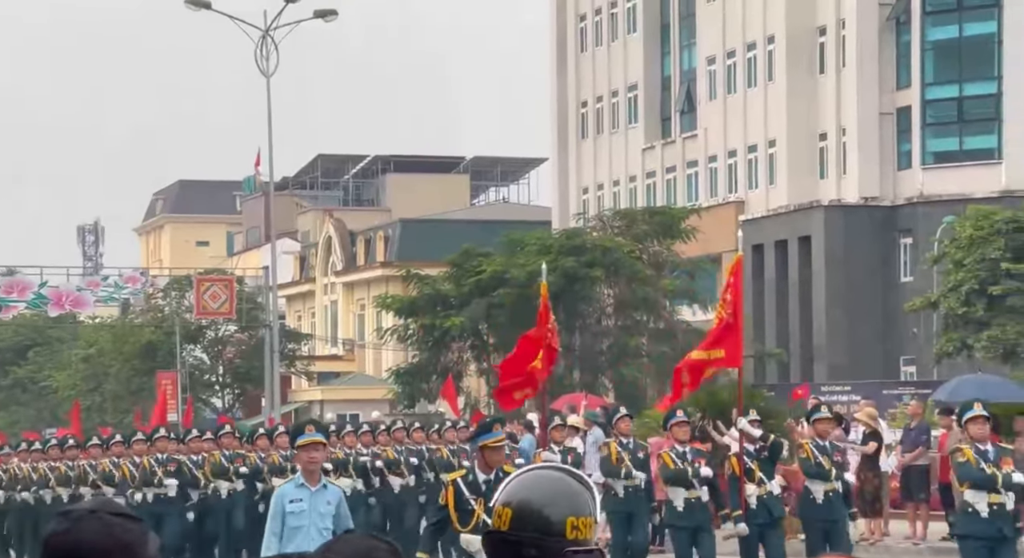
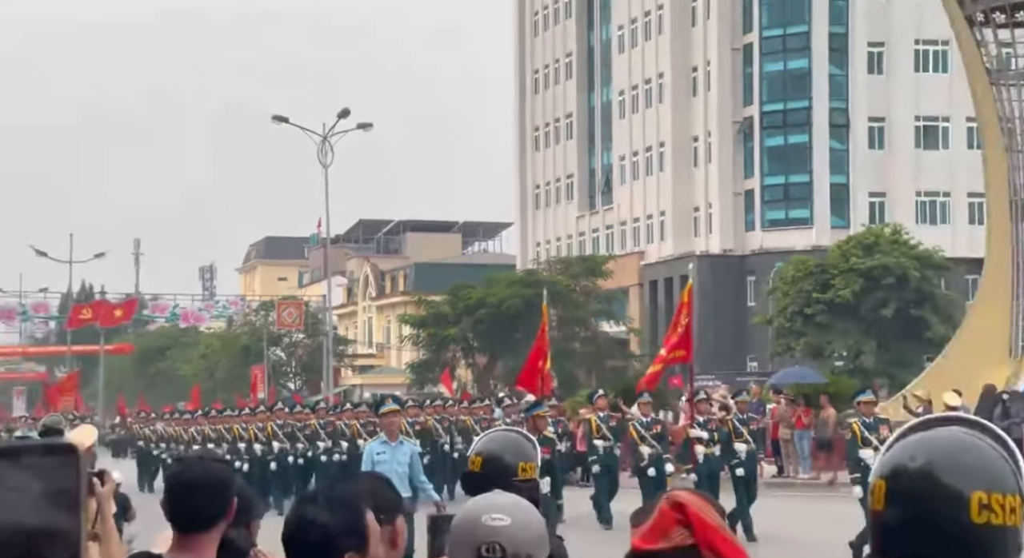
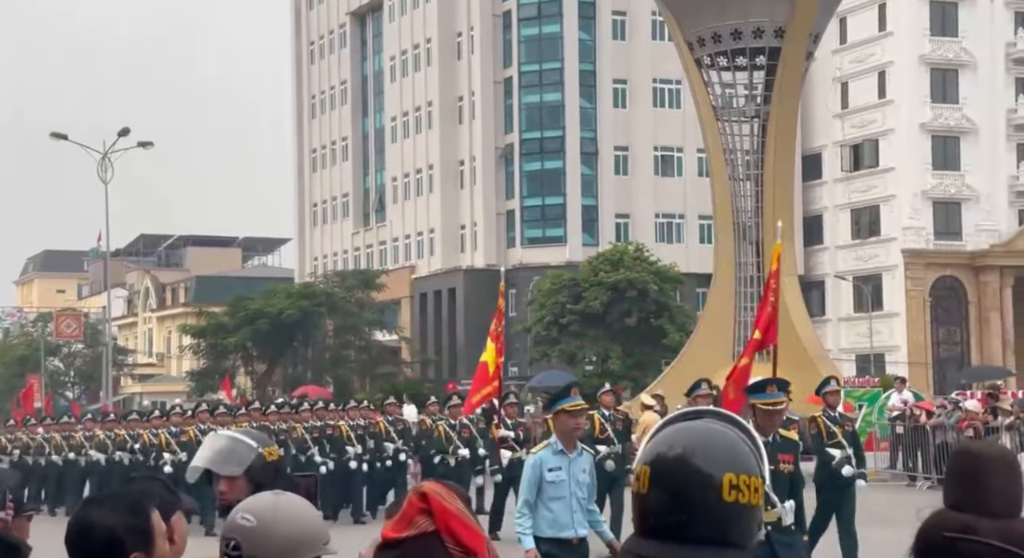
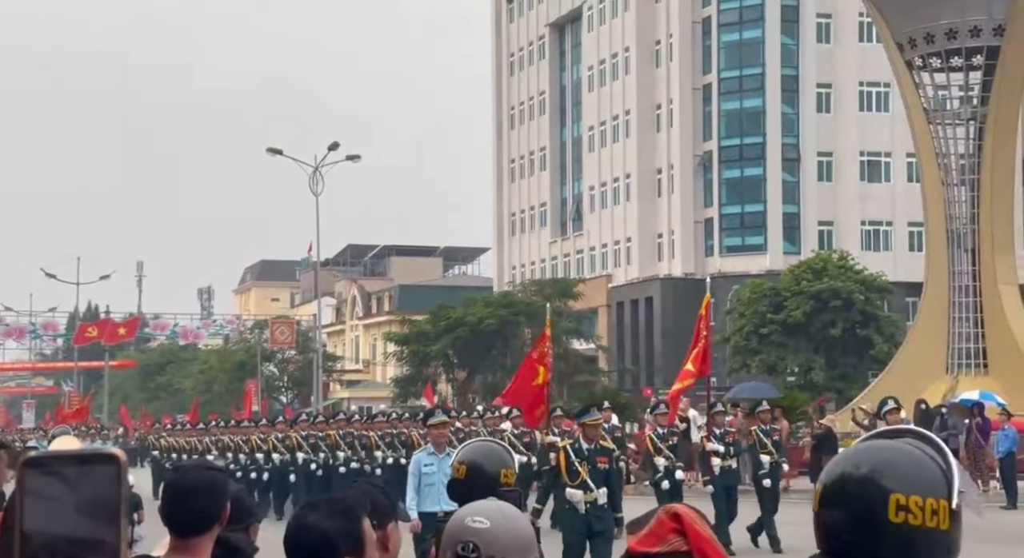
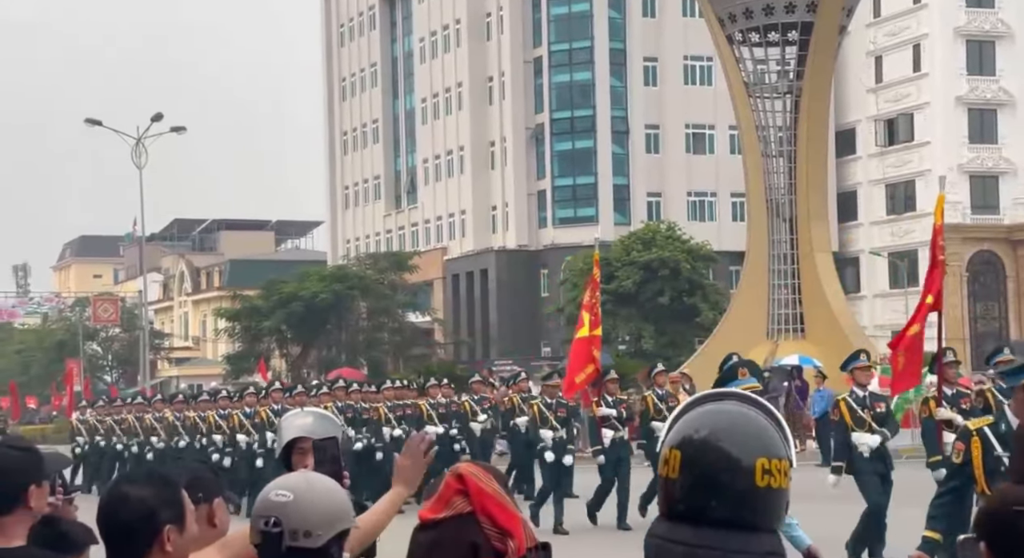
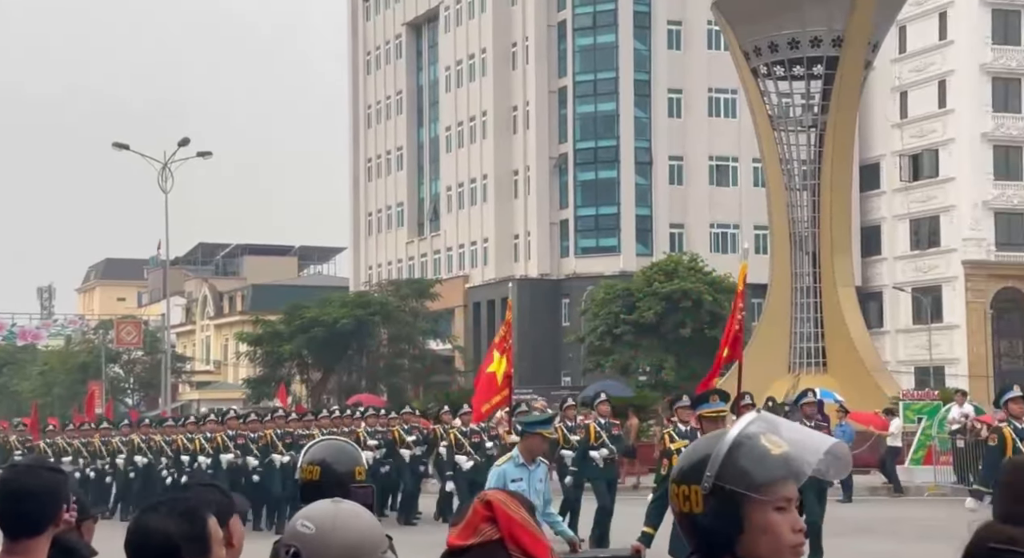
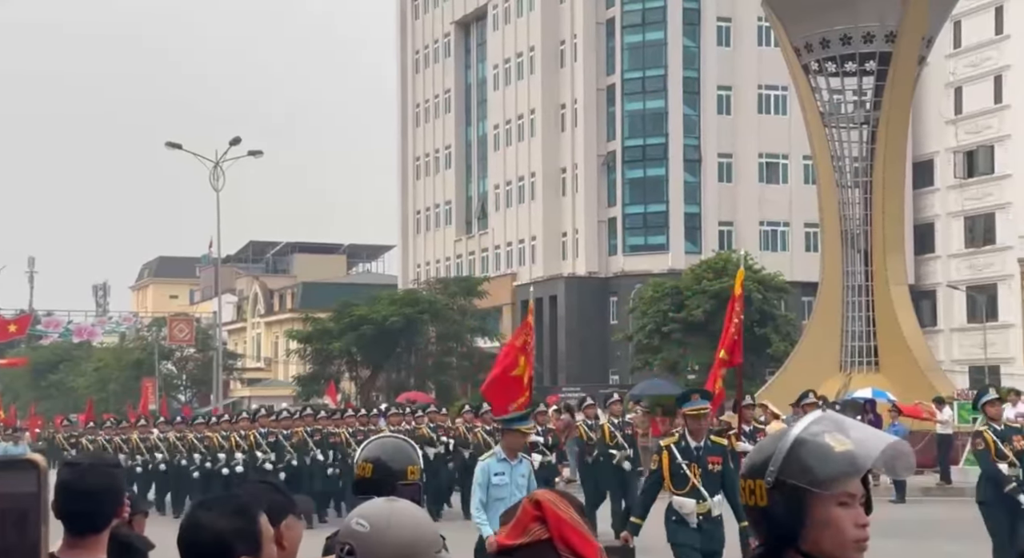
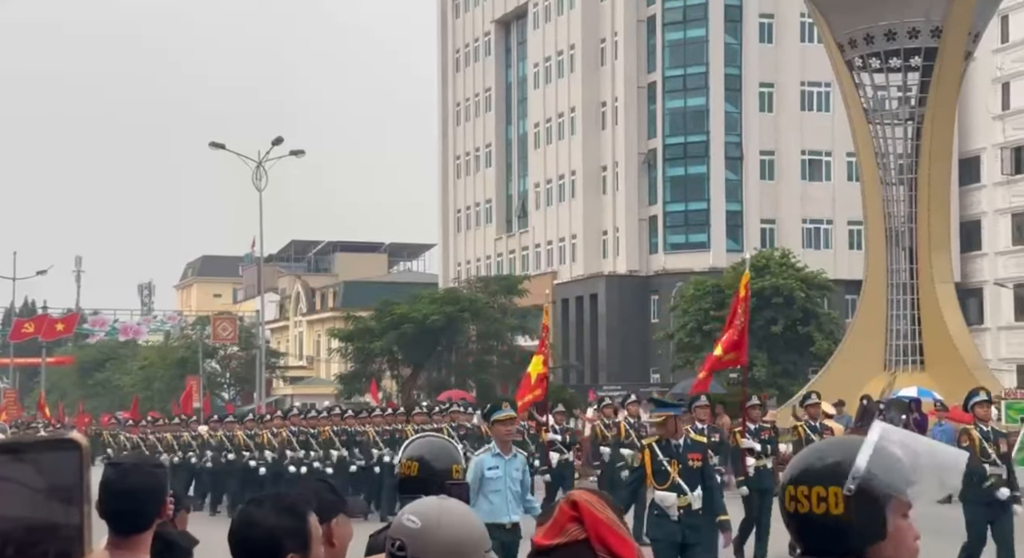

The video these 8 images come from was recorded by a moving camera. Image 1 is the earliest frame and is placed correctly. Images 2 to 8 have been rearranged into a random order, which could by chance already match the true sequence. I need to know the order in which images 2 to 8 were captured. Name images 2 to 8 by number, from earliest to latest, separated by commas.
2, 4, 8, 7, 6, 3, 5
